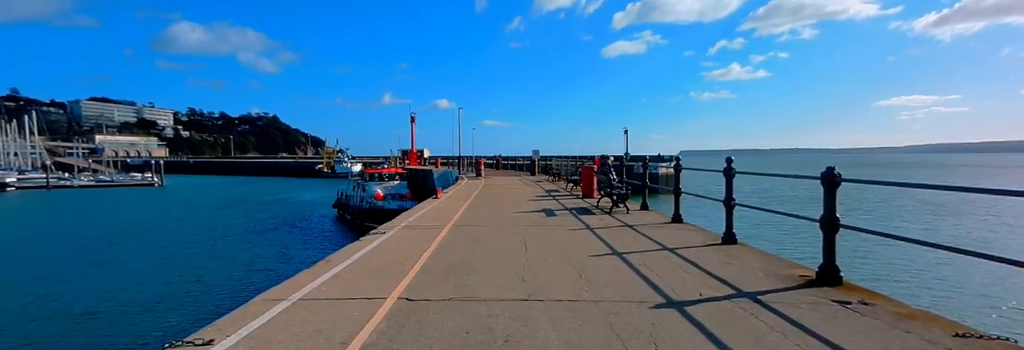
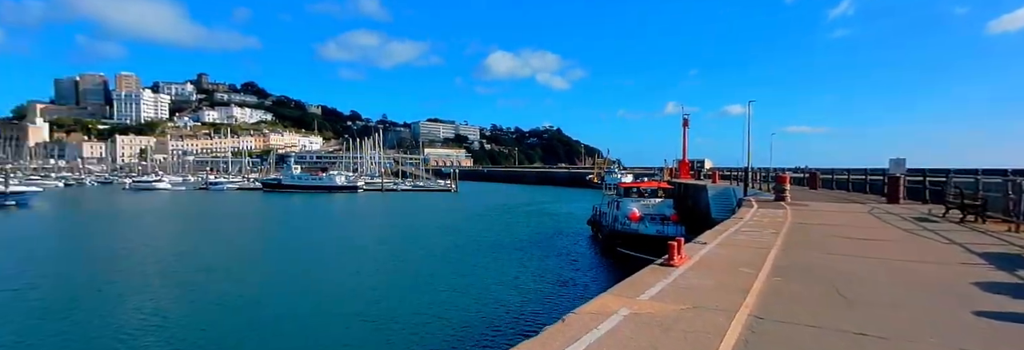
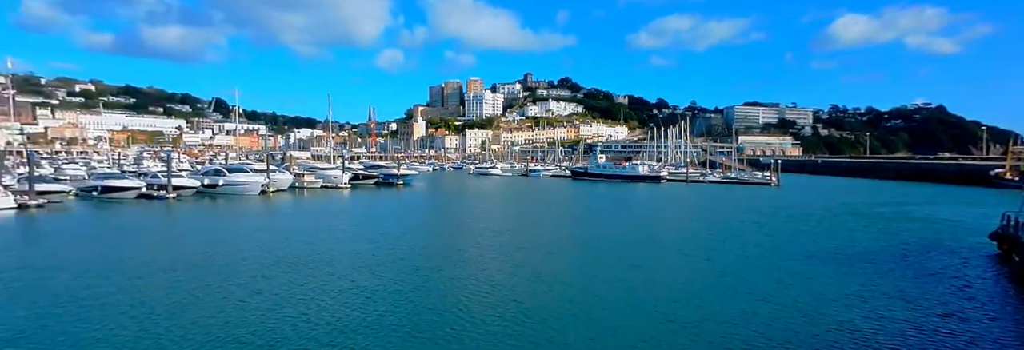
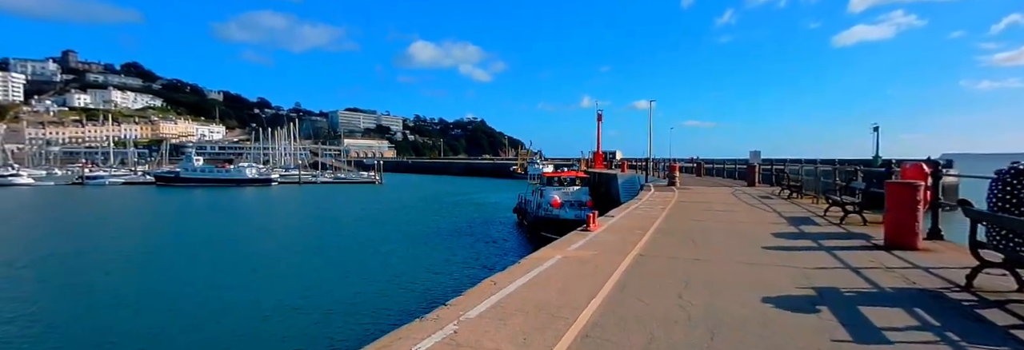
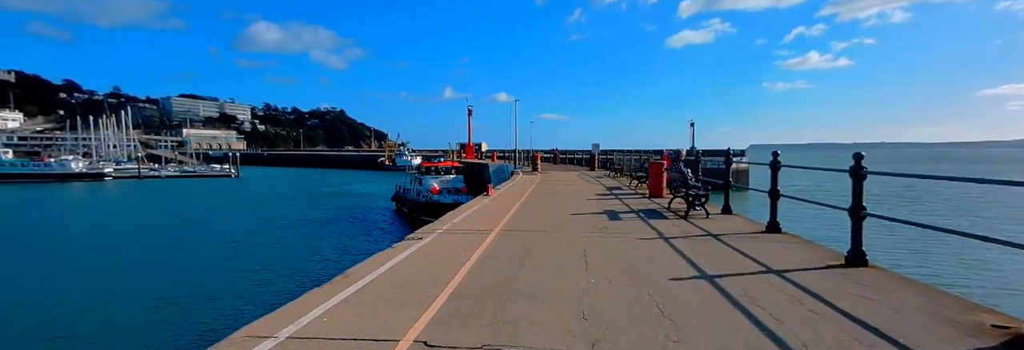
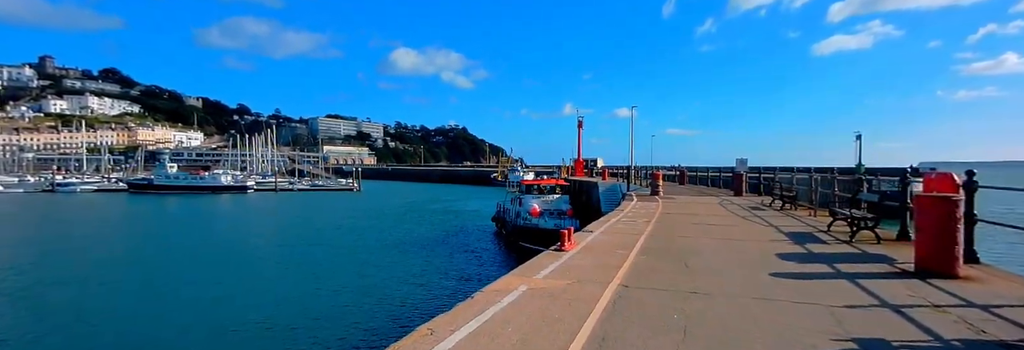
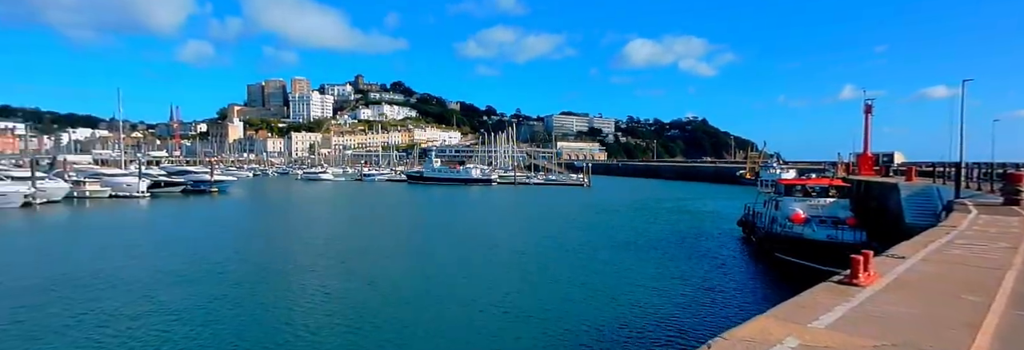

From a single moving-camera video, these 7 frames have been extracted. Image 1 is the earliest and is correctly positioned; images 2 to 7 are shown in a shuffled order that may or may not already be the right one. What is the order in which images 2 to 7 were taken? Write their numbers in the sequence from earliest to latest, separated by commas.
5, 4, 6, 2, 7, 3
